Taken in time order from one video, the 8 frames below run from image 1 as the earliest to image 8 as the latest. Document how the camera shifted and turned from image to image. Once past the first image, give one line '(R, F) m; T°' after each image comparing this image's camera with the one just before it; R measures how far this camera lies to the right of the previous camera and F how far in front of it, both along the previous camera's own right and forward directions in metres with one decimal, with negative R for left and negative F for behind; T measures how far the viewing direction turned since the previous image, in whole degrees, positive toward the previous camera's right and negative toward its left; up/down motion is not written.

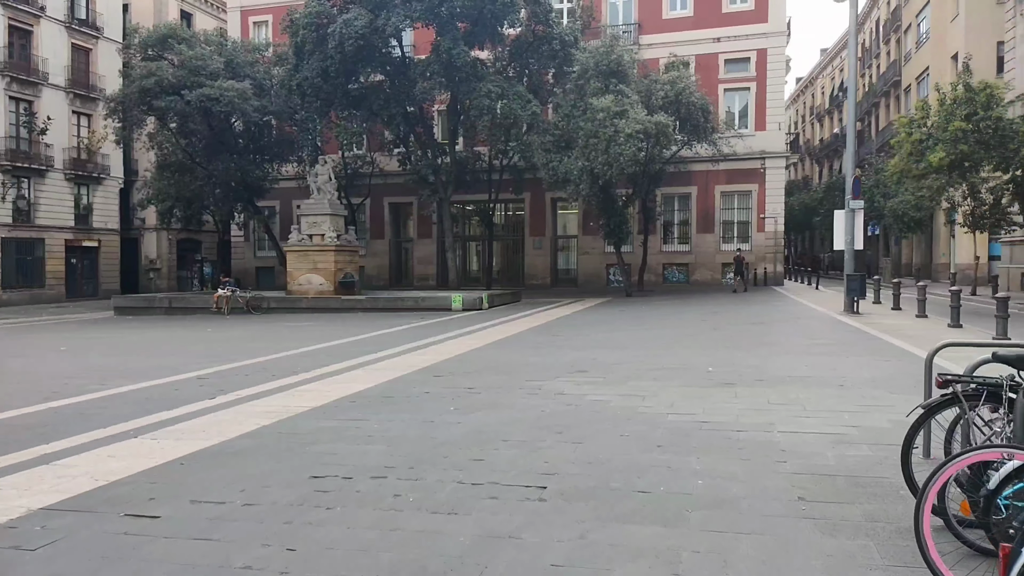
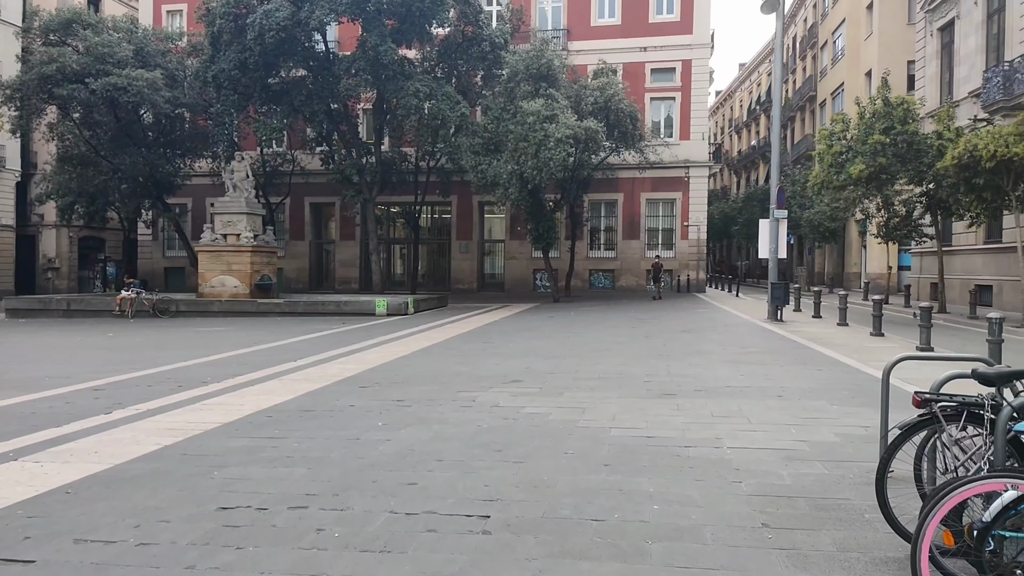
(-0.1, +0.5) m; +6°
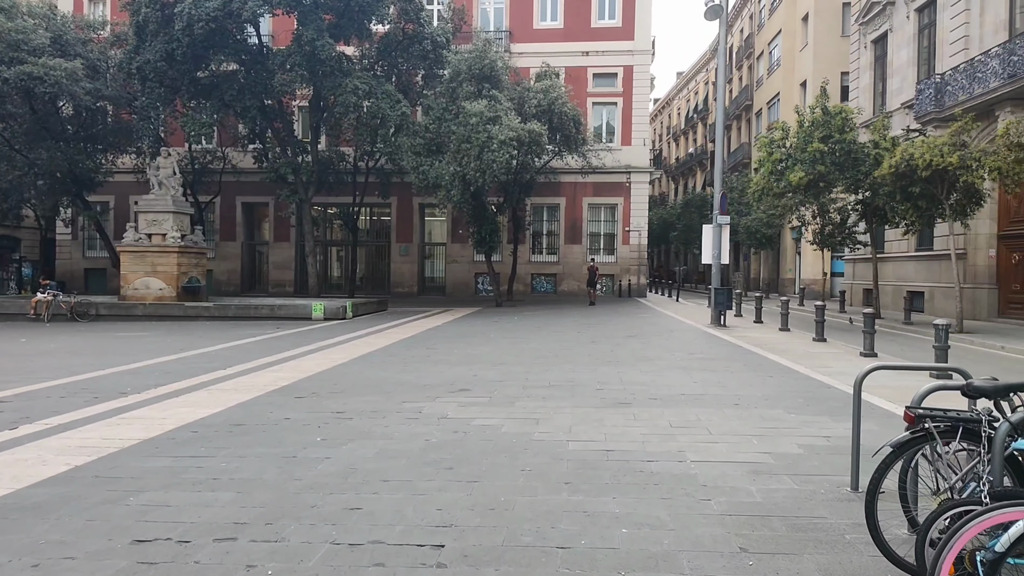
(-0.1, +0.4) m; +5°
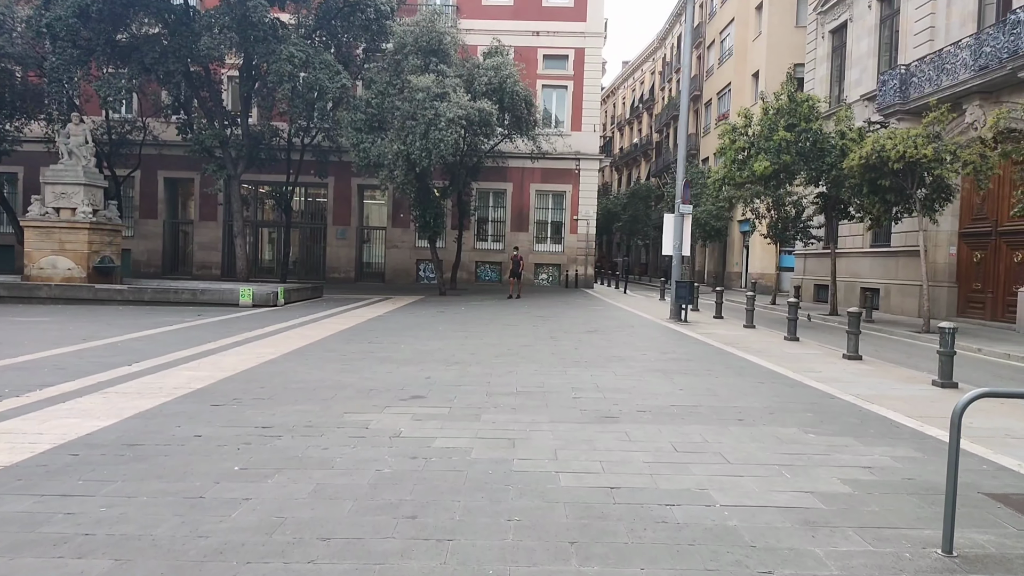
(-0.3, +1.3) m; +5°
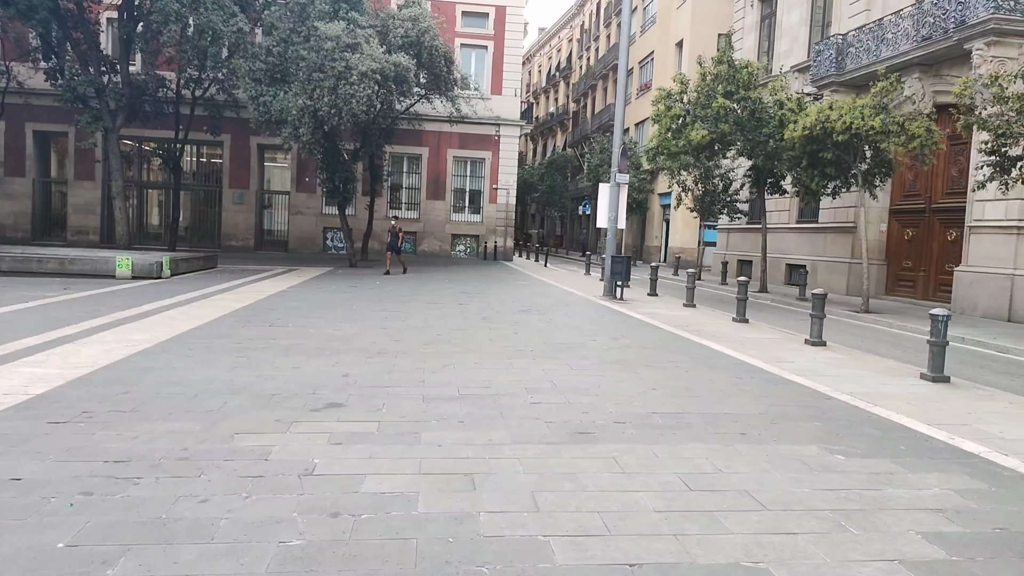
(-0.3, +1.5) m; +7°
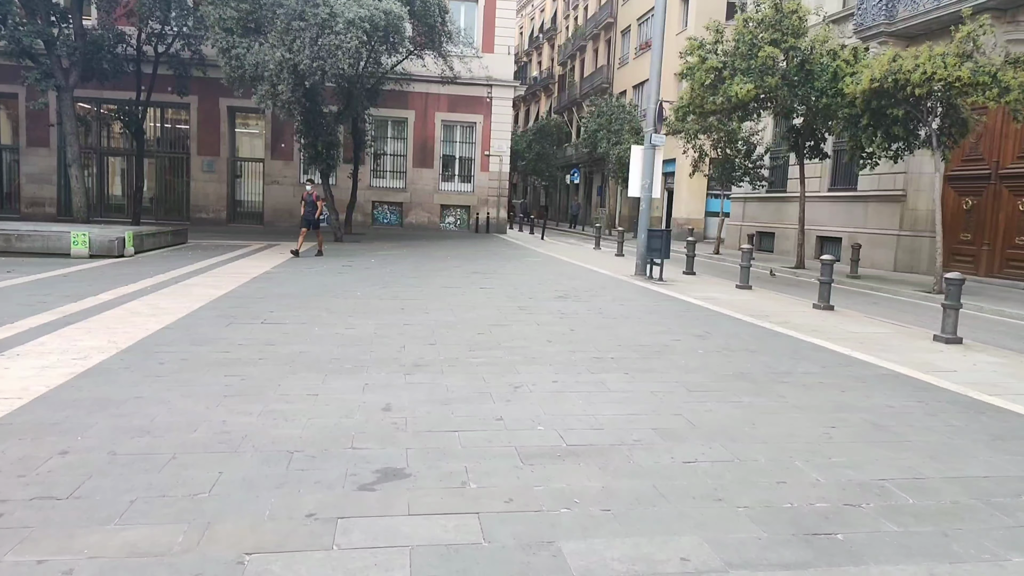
(-0.9, +2.1) m; +2°
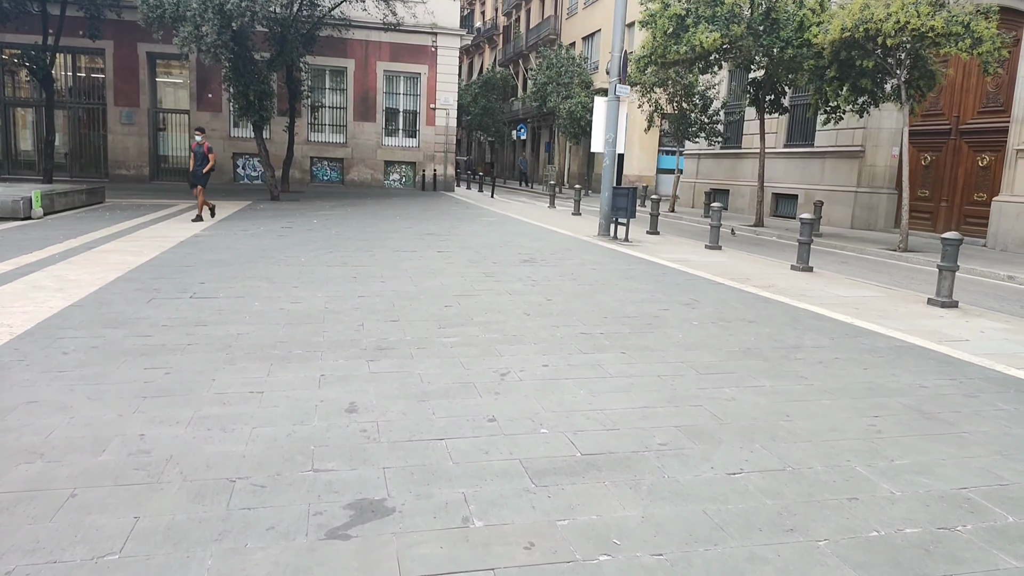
(-0.3, +0.9) m; +5°
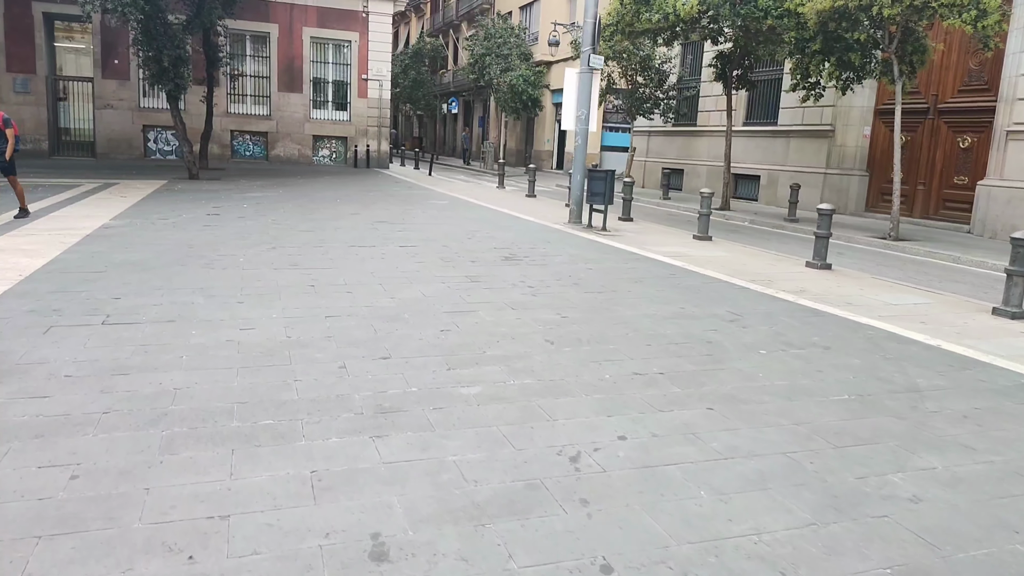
(-0.7, +1.5) m; +6°
